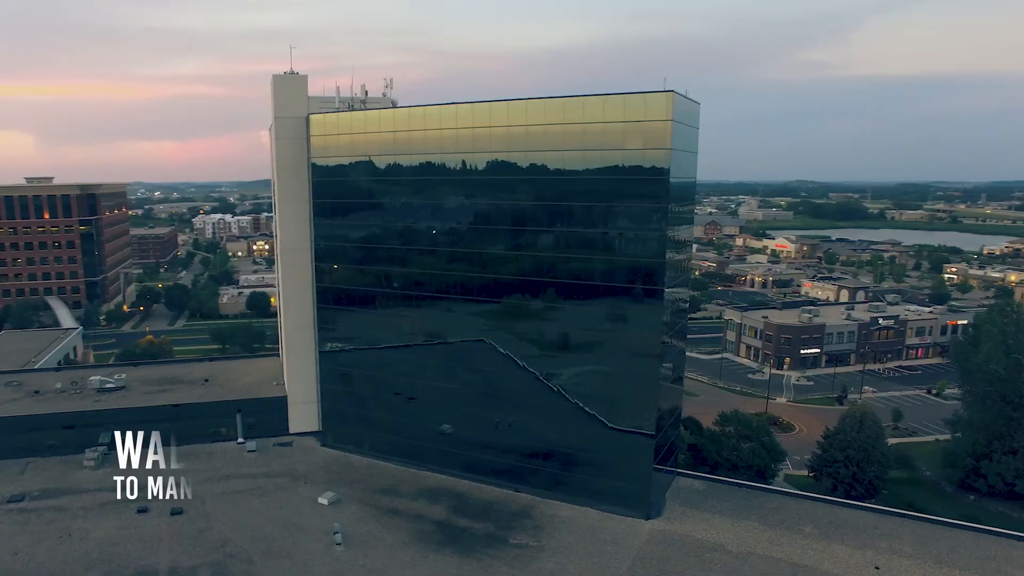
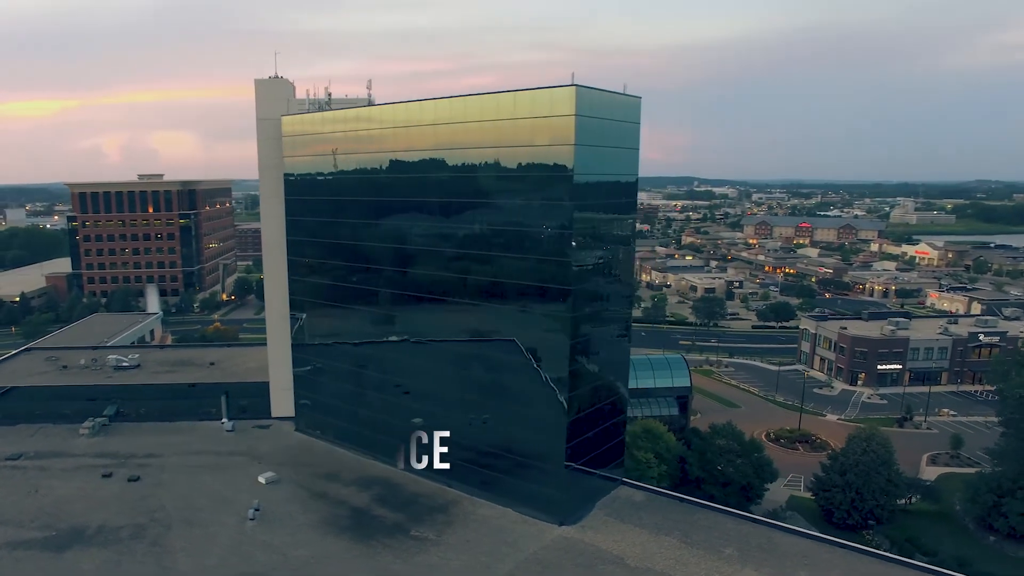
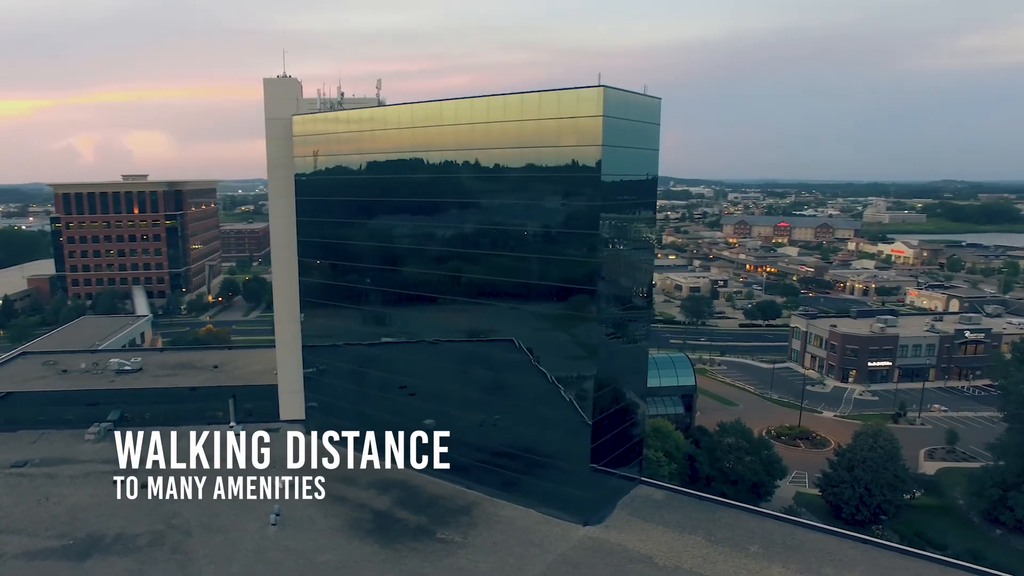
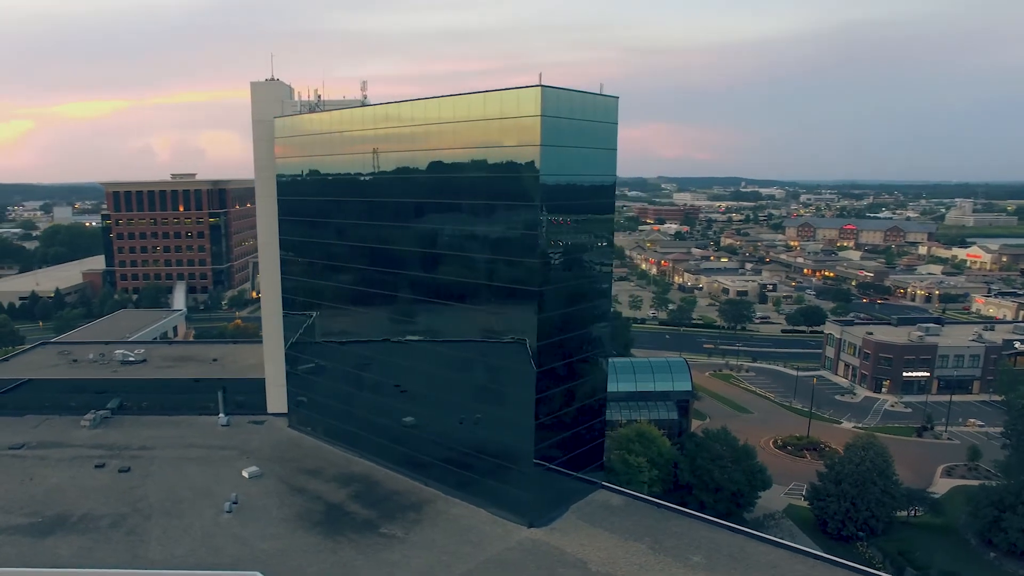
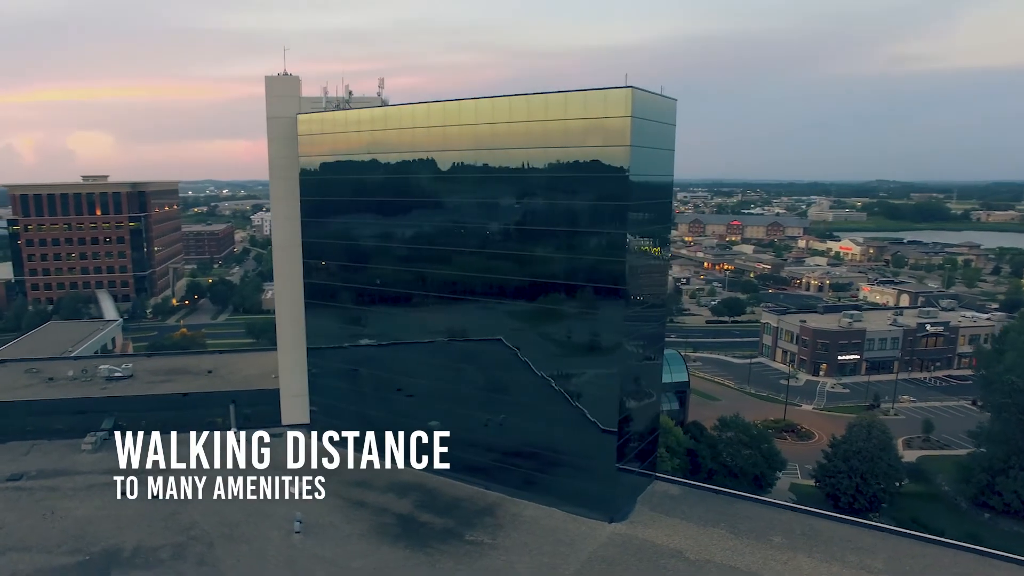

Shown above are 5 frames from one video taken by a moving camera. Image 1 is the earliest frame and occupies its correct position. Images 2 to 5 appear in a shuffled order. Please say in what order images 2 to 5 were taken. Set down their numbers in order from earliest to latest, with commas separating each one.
5, 3, 2, 4
